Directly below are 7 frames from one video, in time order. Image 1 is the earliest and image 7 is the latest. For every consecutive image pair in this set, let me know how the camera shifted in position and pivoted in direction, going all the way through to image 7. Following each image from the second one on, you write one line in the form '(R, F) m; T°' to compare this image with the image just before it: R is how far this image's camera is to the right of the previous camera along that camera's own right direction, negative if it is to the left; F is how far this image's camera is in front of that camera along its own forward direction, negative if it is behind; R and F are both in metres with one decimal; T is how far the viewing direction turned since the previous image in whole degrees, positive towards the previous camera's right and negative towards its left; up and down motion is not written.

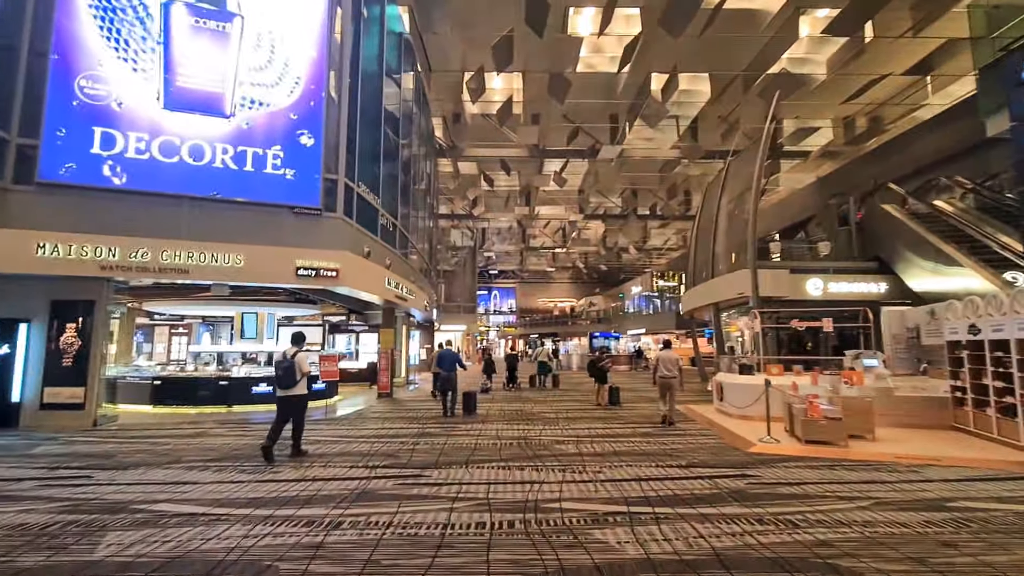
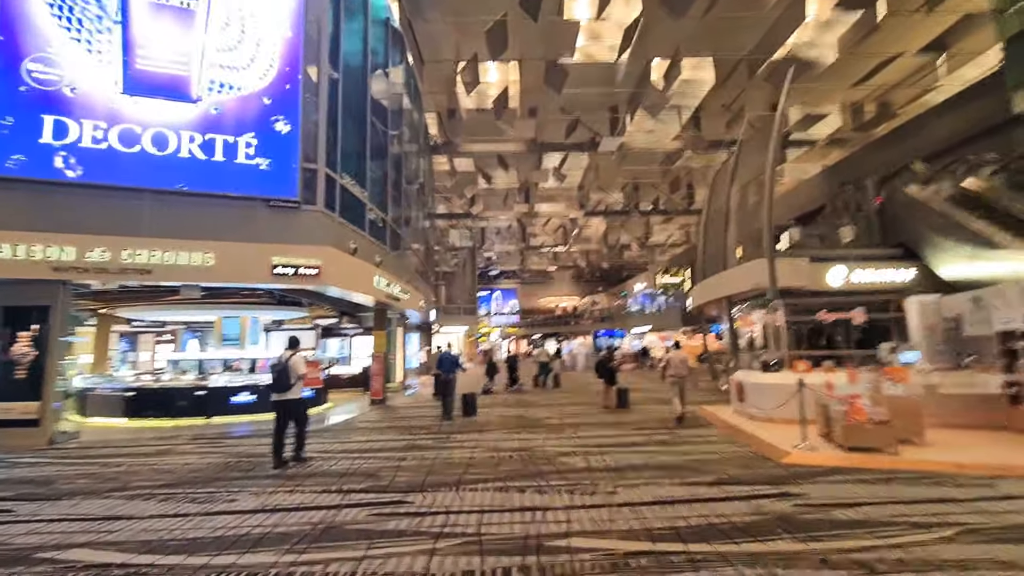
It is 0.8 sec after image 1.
(+0.1, +1.0) m; 0°
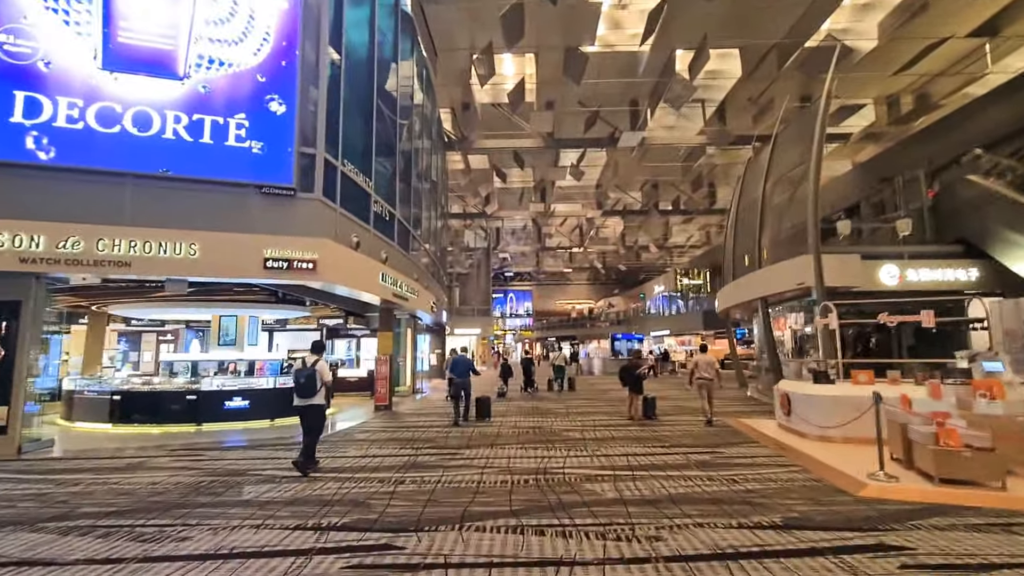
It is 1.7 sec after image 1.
(0.0, +1.1) m; -2°
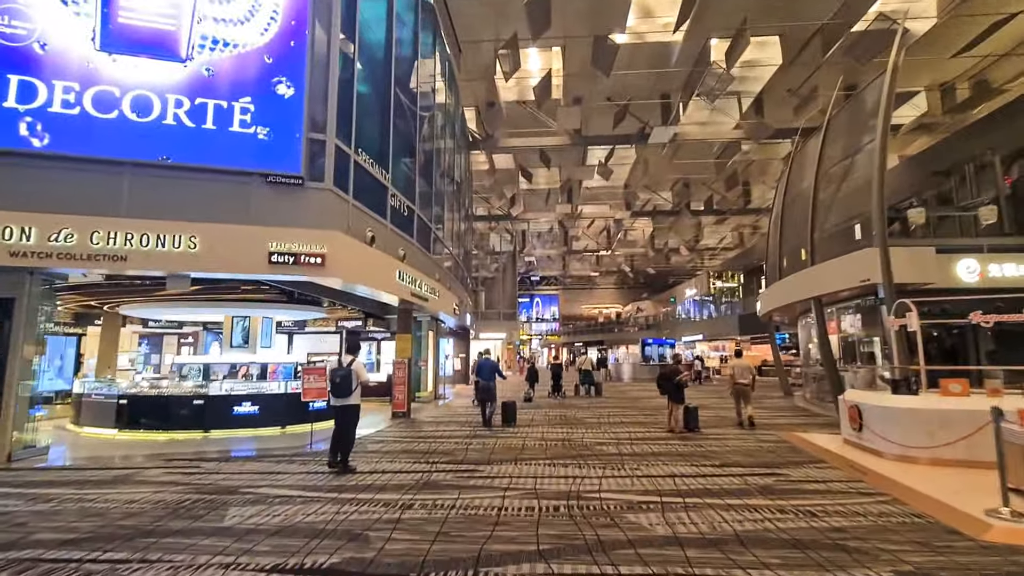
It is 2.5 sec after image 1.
(0.0, +1.0) m; -3°
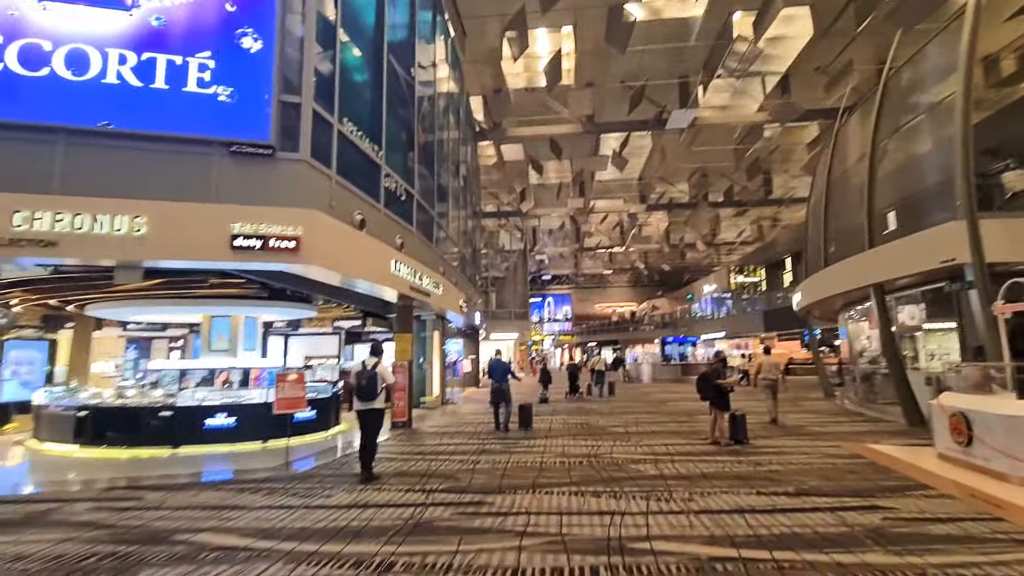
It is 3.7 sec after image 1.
(0.0, +1.5) m; -1°
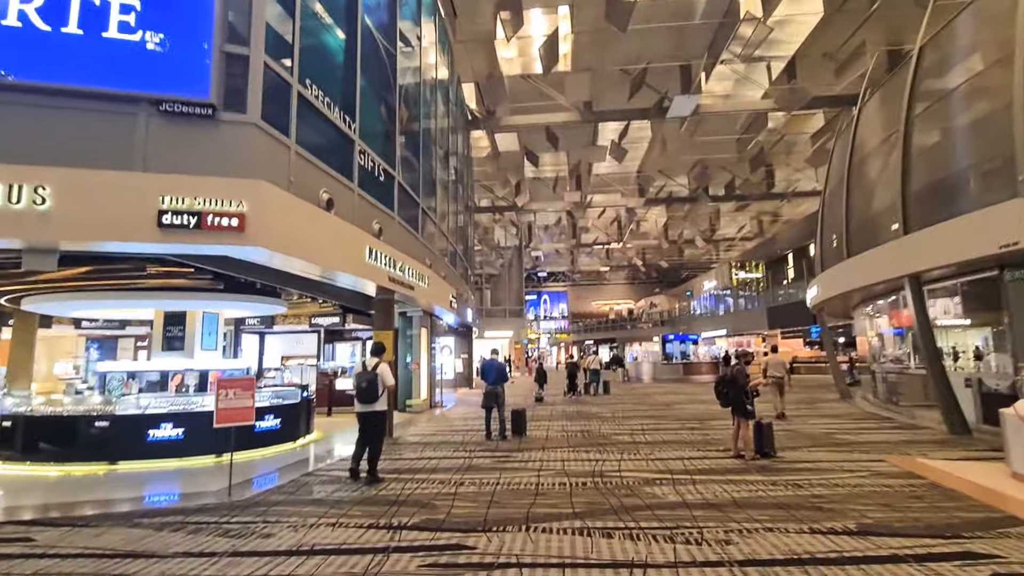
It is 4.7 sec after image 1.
(+0.1, +1.2) m; 0°
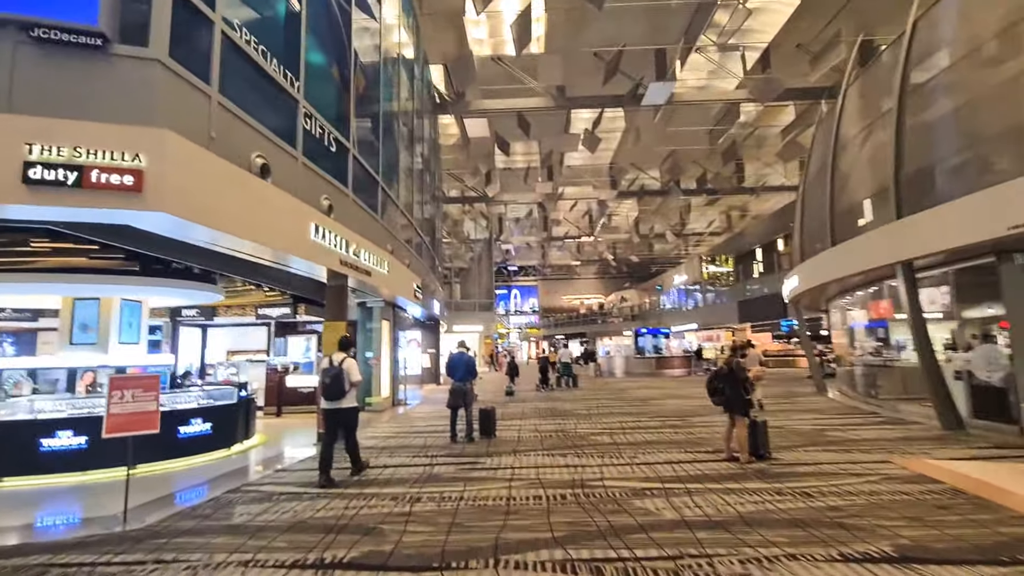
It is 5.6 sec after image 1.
(0.0, +1.0) m; +3°
